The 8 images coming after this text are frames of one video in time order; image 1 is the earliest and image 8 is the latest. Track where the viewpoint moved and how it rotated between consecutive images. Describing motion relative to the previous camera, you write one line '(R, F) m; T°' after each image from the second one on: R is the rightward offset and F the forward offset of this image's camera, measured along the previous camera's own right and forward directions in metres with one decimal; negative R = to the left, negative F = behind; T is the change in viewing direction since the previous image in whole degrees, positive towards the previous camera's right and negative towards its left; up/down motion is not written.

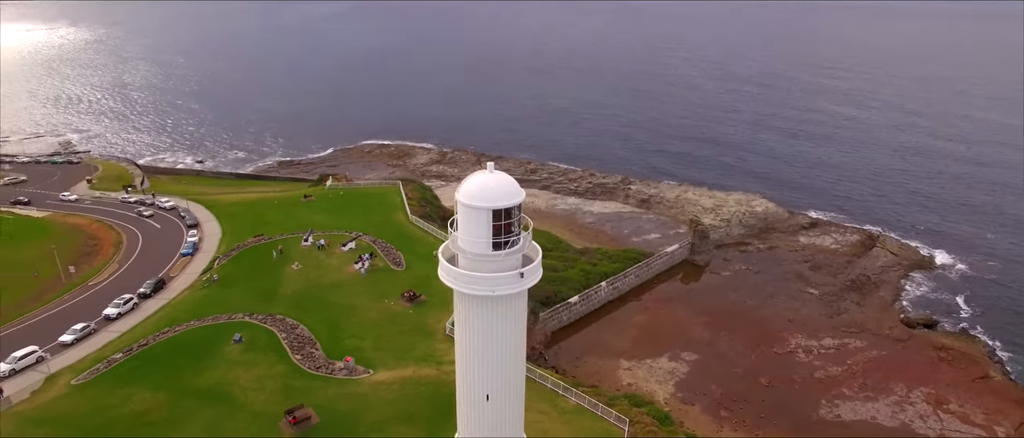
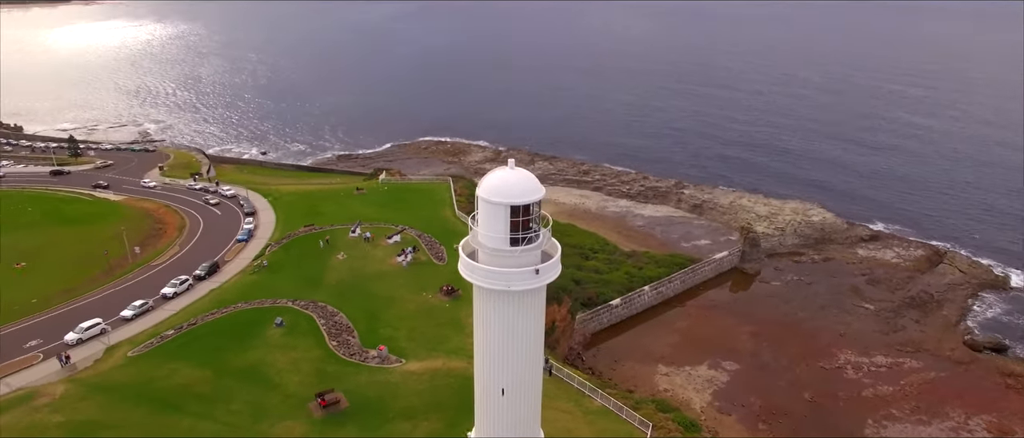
(+1.1, -0.1) m; -5°
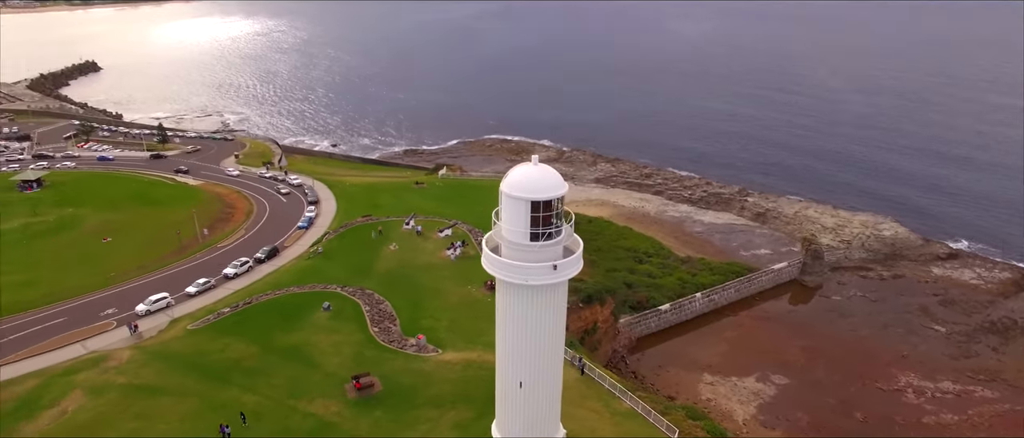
(+1.4, -0.2) m; -6°
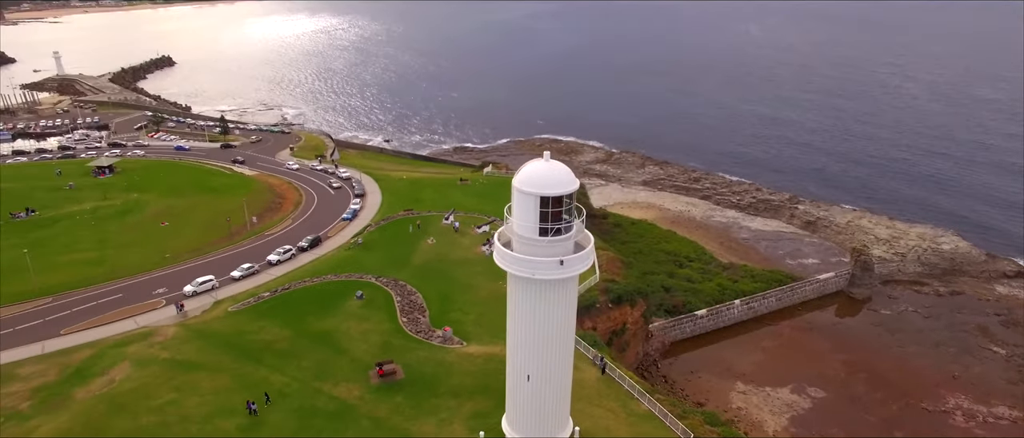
(+1.3, -0.3) m; -5°
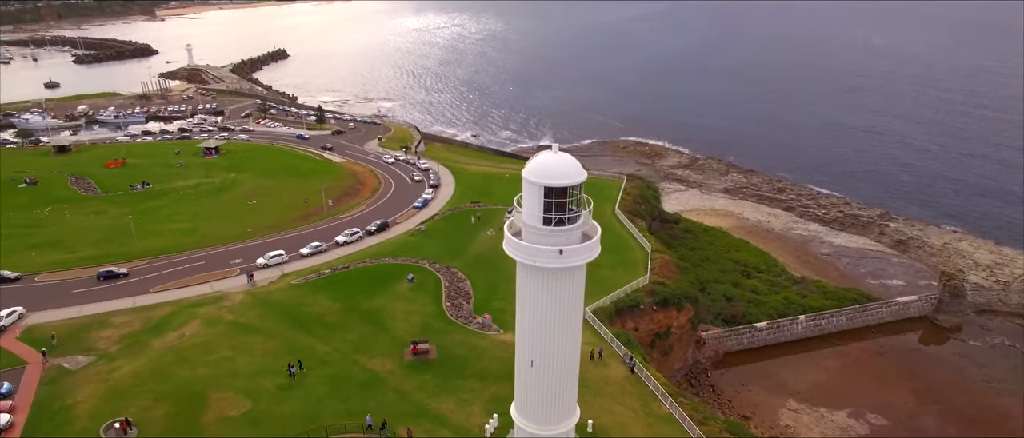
(+2.7, -0.5) m; -9°
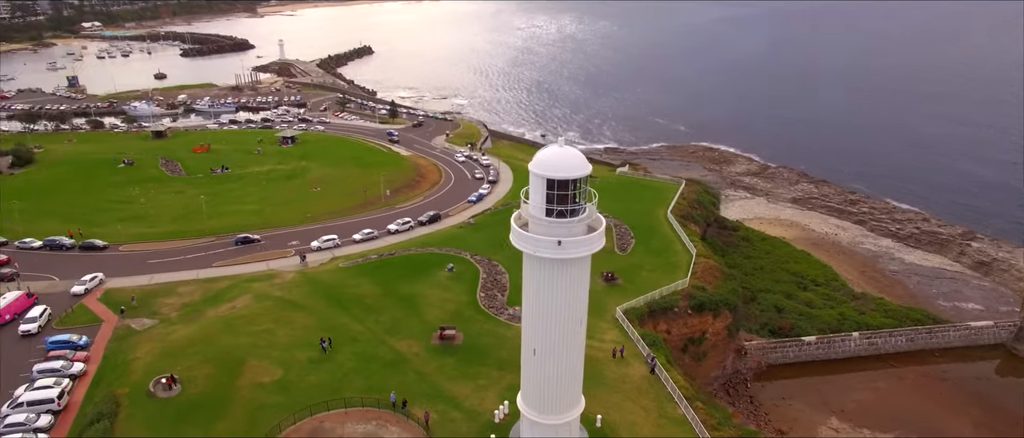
(+2.3, -0.5) m; -7°
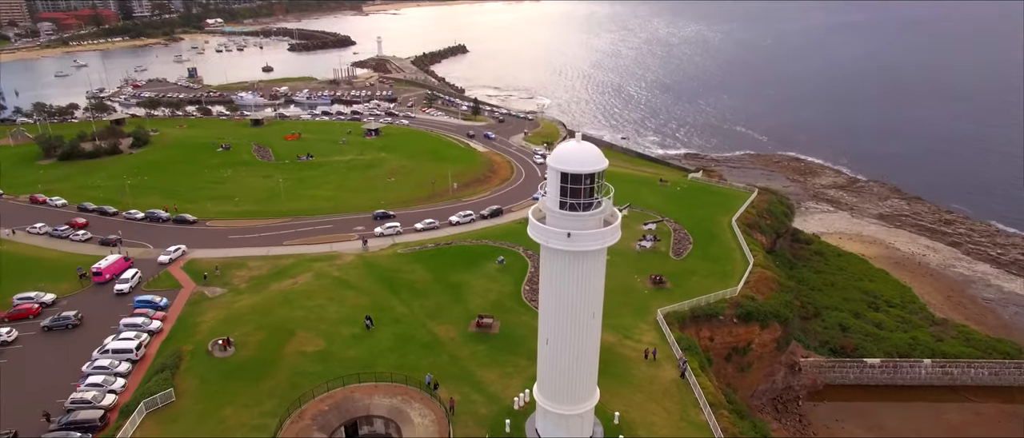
(+2.4, -0.6) m; -8°
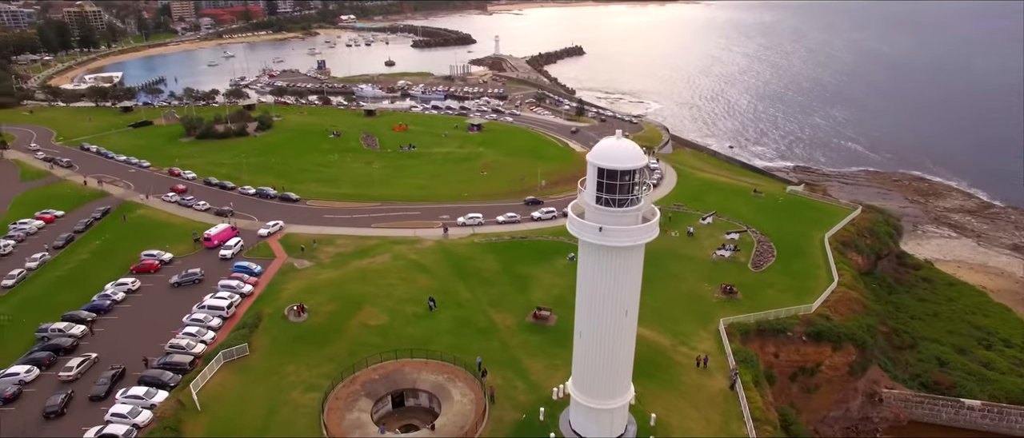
(+2.6, -0.5) m; -10°
